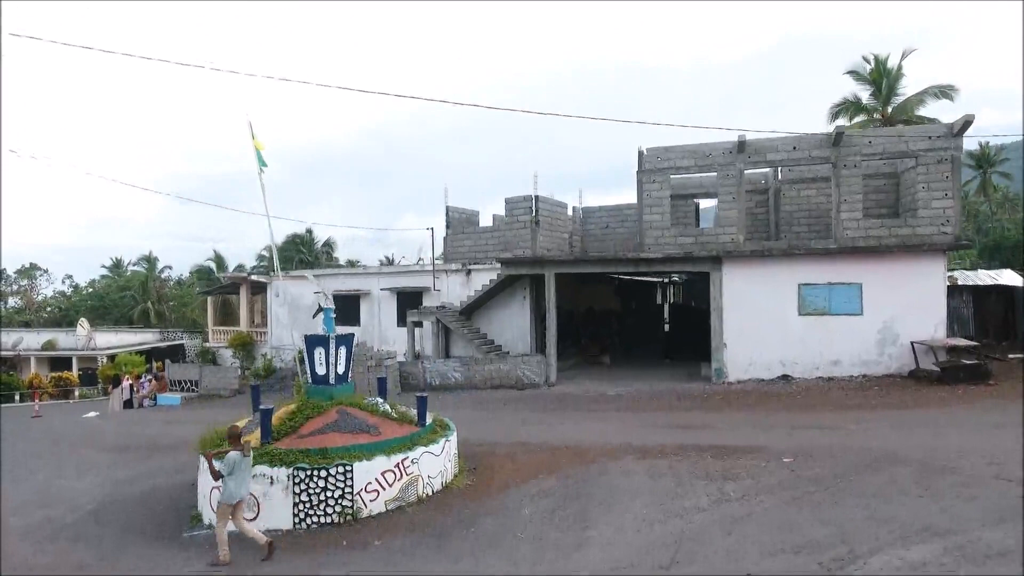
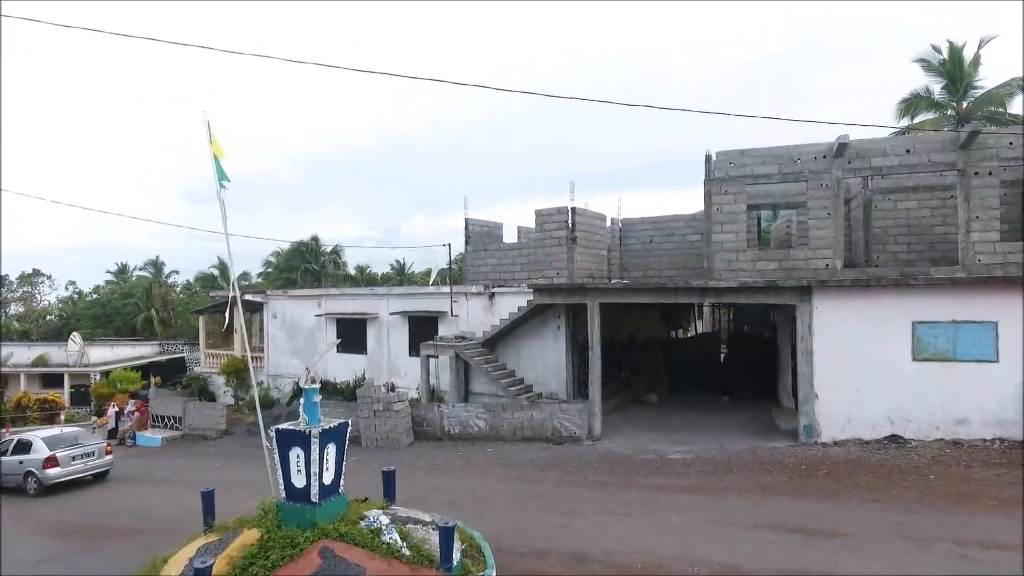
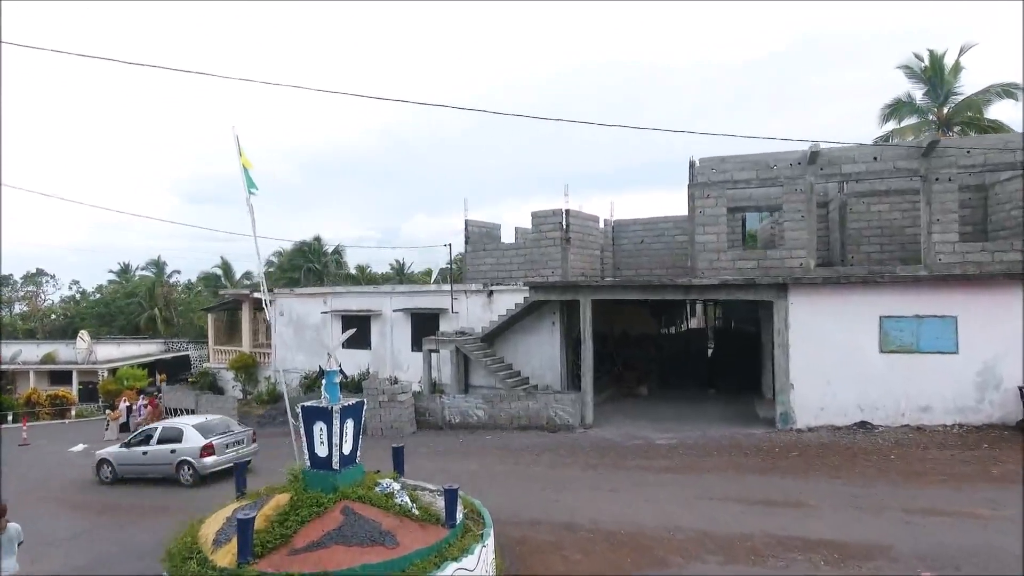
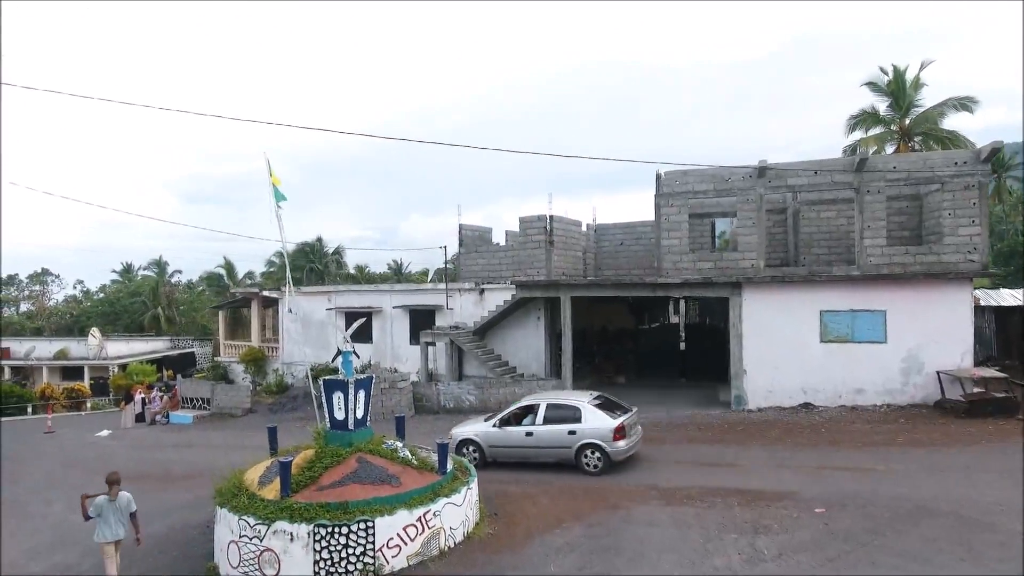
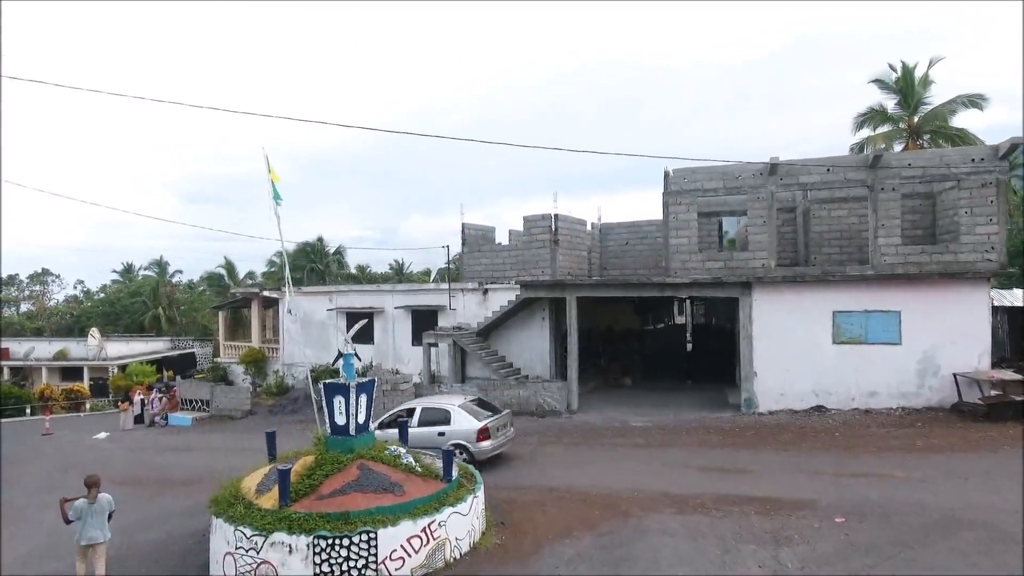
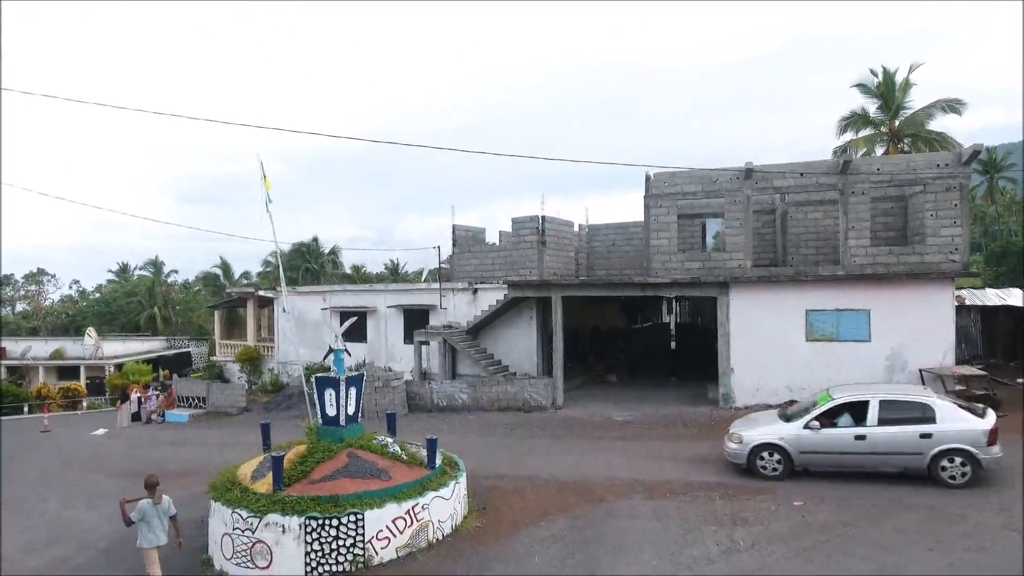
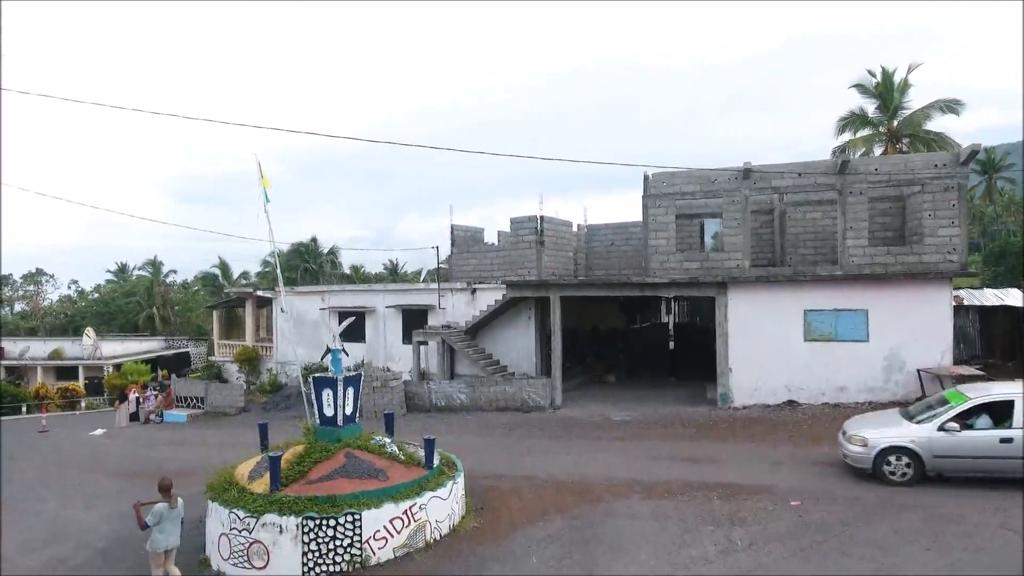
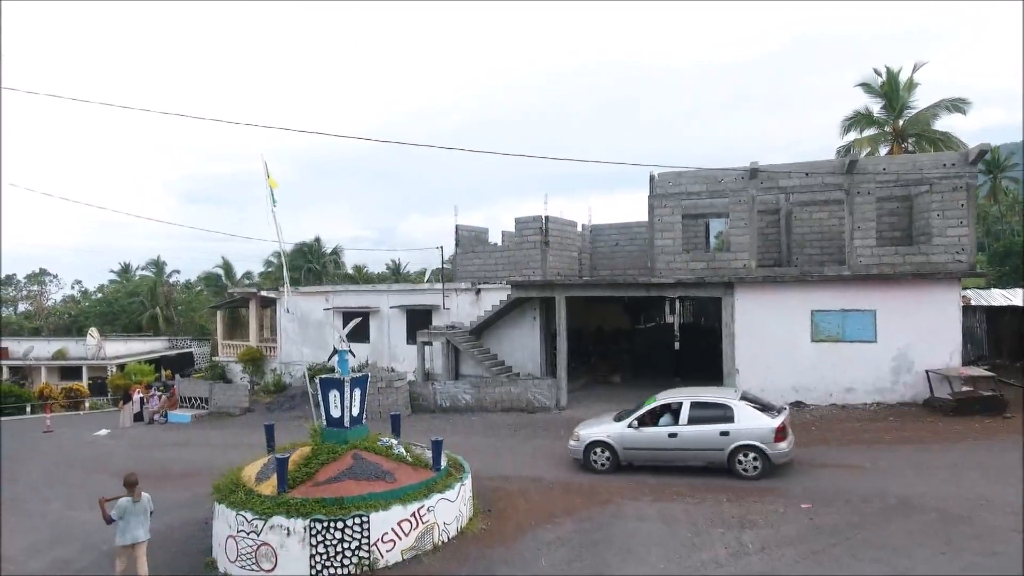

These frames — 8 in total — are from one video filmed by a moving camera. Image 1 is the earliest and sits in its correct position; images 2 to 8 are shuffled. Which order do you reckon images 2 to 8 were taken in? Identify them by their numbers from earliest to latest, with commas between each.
7, 6, 8, 4, 5, 3, 2
